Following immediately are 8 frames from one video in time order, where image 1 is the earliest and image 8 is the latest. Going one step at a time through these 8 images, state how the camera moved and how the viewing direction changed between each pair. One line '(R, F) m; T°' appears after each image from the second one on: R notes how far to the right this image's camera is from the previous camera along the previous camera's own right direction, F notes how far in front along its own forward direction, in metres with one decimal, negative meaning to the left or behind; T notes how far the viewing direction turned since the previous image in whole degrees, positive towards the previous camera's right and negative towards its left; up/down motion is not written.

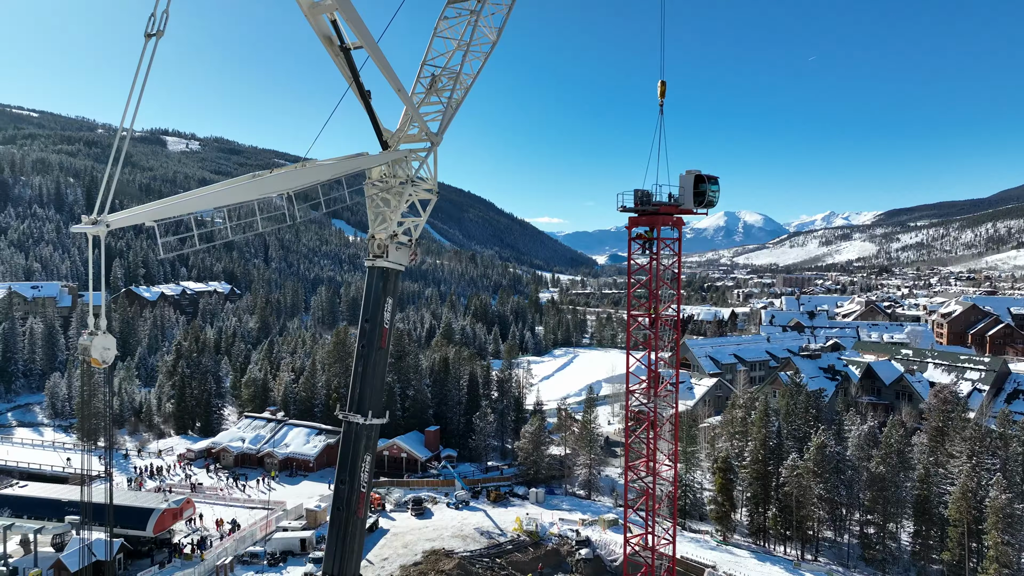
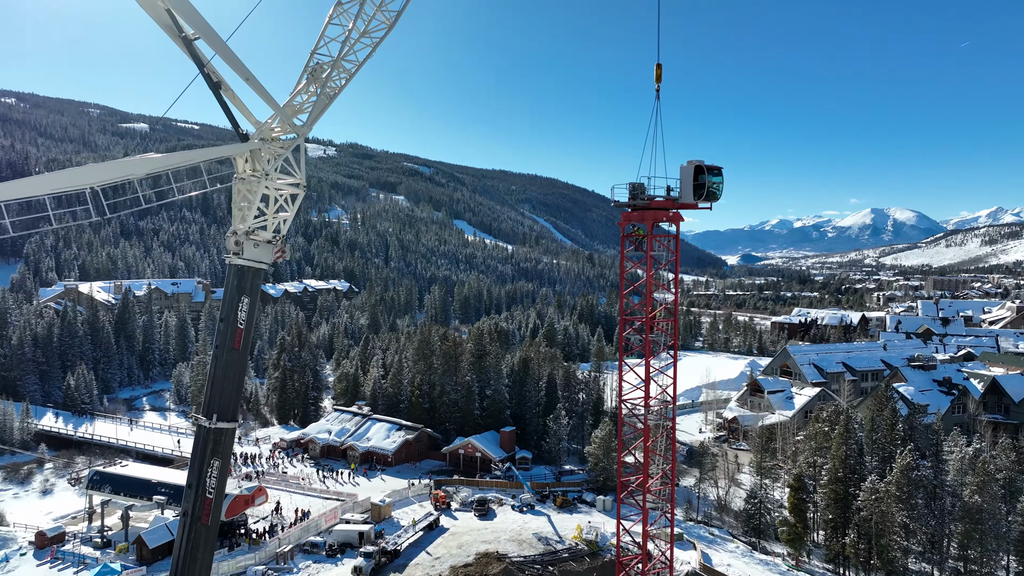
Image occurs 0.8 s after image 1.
(+3.0, +1.0) m; -10°
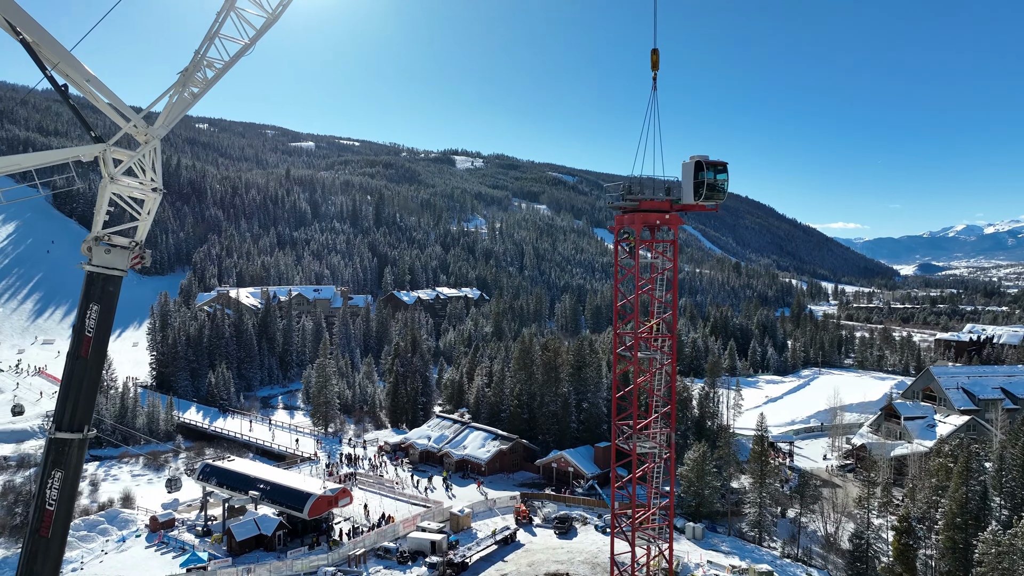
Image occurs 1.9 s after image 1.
(+3.2, +1.4) m; -12°
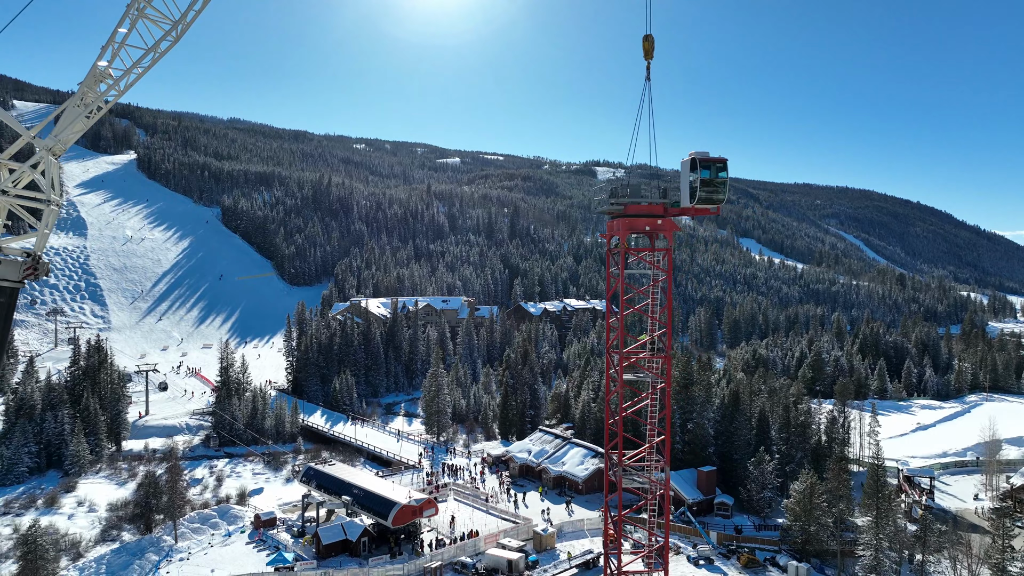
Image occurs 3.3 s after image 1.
(+2.8, +1.3) m; -12°
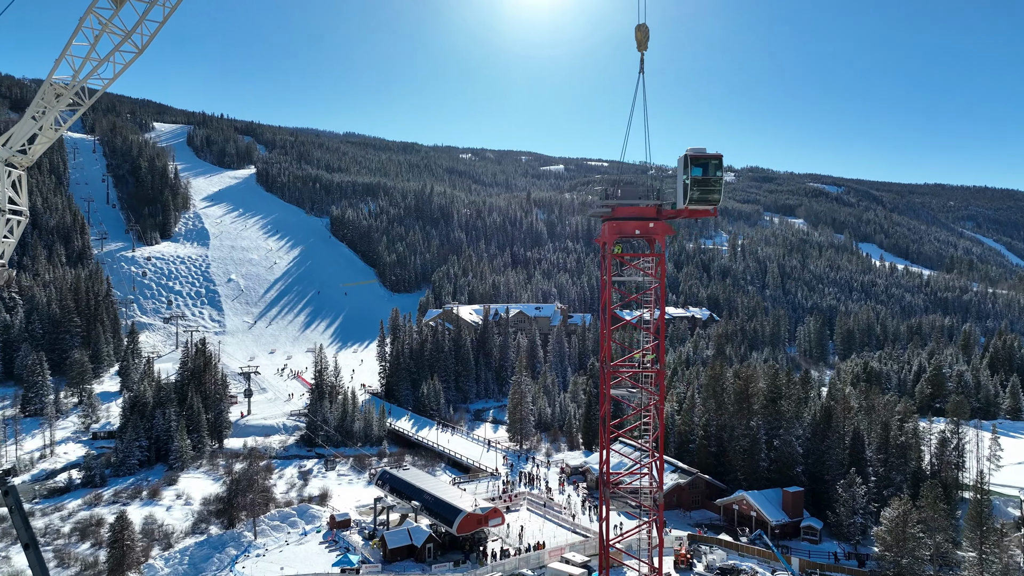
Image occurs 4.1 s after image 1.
(+1.9, +0.7) m; -9°
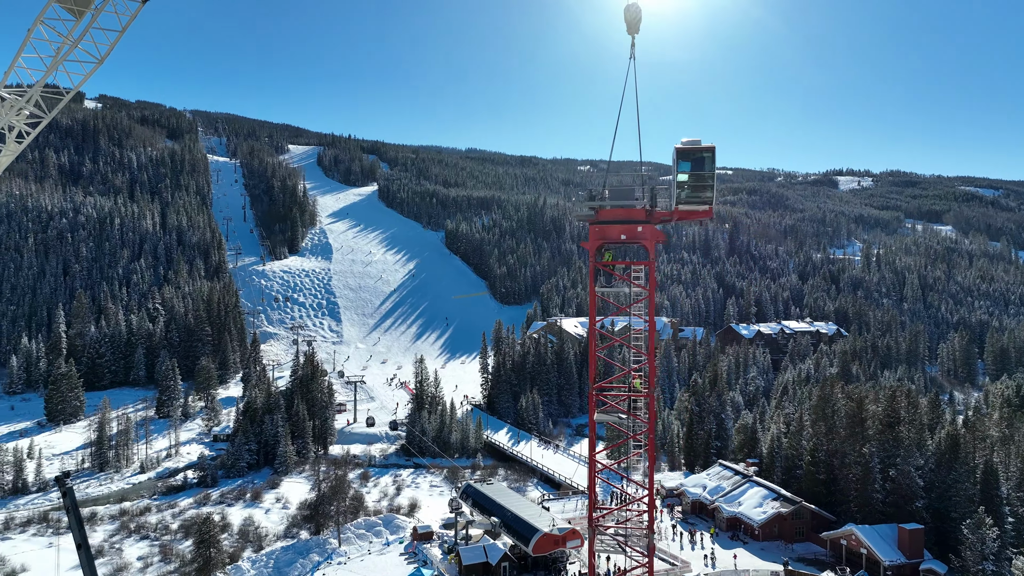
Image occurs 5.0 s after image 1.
(+2.0, +1.2) m; -10°
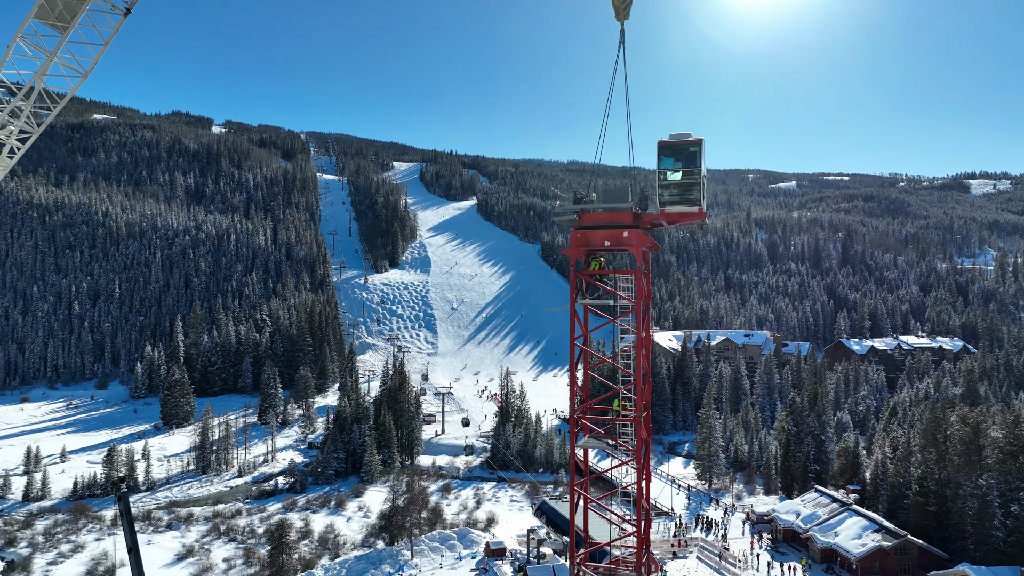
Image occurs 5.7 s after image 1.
(+1.6, +0.9) m; -8°
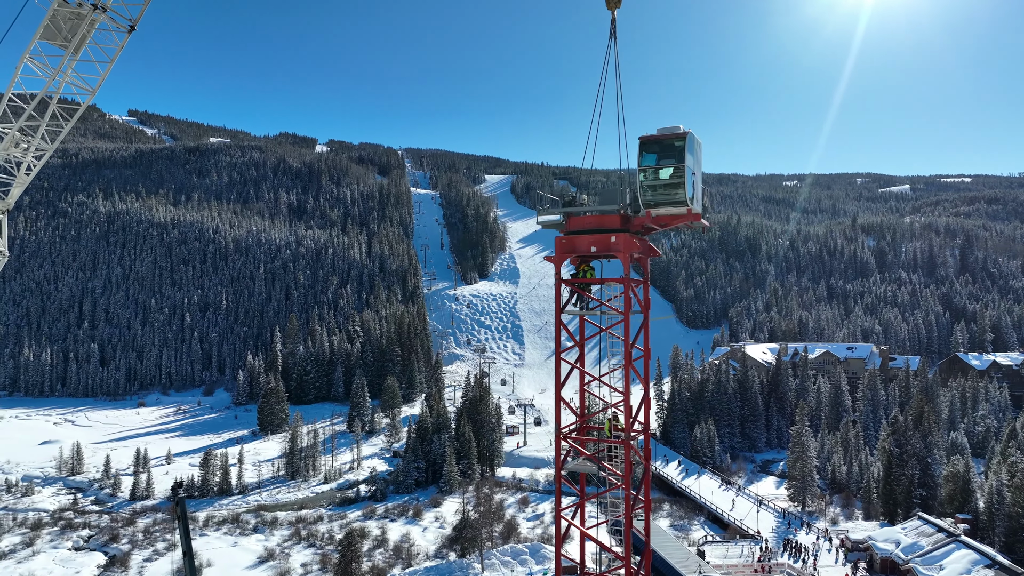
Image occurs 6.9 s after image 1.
(+1.3, +0.7) m; -8°
